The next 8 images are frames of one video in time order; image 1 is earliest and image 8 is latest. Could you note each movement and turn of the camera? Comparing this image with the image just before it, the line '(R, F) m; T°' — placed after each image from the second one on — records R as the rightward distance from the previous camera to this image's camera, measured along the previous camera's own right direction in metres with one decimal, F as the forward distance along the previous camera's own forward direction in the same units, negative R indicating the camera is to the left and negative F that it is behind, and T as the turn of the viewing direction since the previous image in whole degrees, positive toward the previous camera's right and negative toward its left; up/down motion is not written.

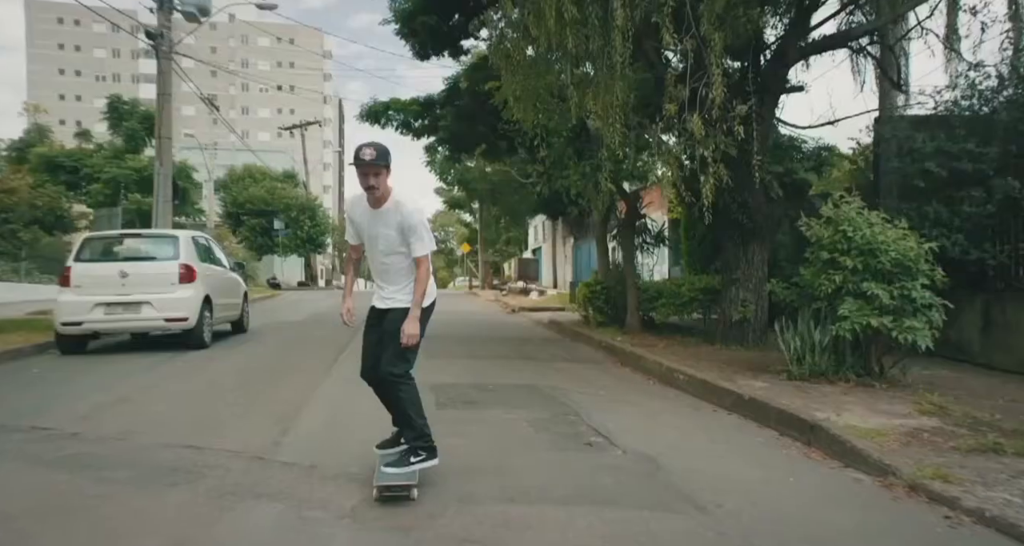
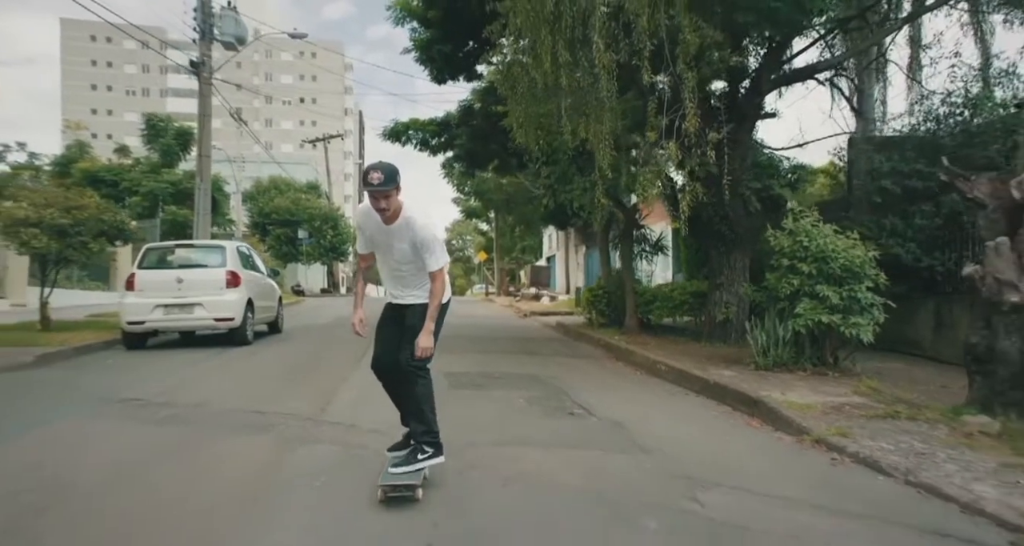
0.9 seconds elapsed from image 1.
(+0.2, -1.2) m; -2°
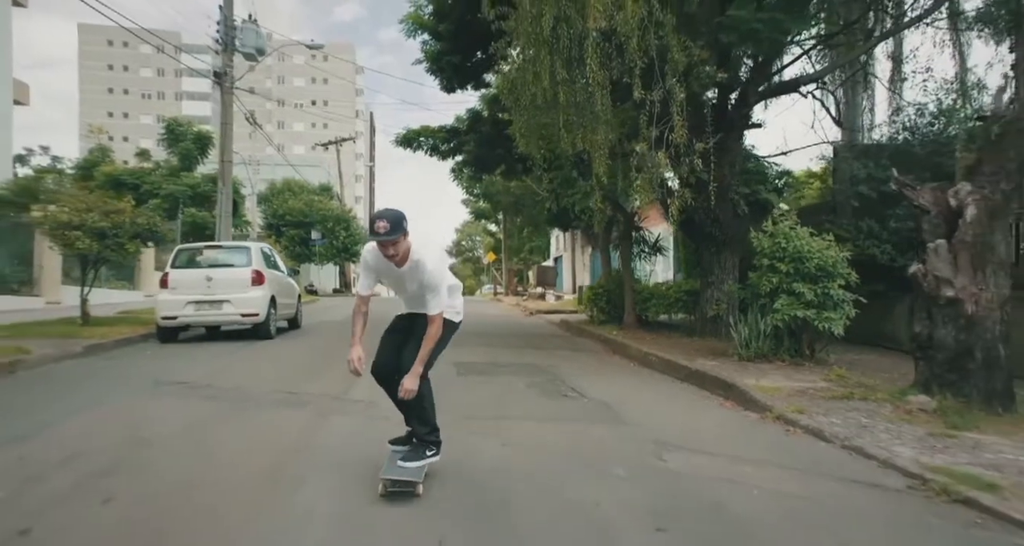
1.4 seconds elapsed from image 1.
(+0.1, -0.8) m; -1°
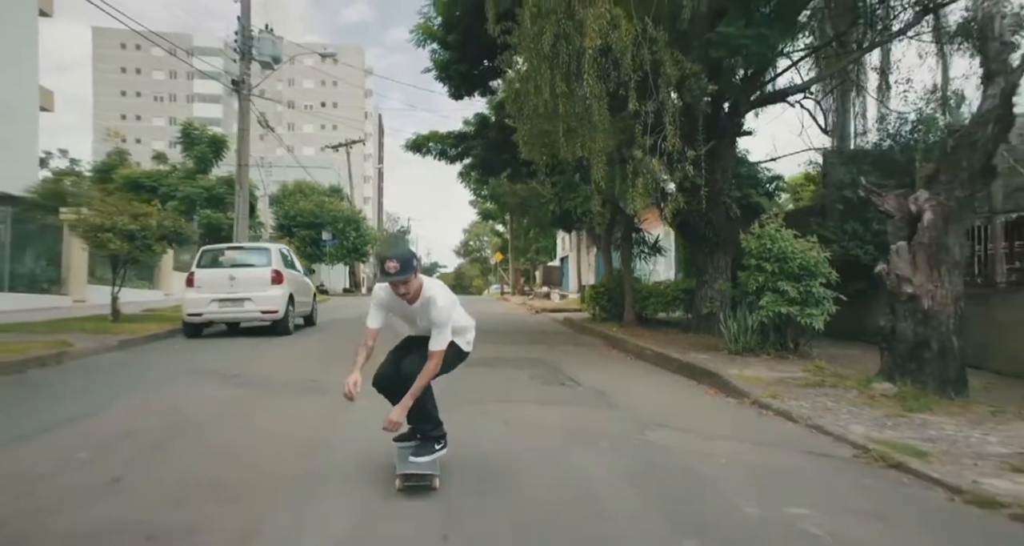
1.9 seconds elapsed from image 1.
(+0.1, -0.7) m; -1°
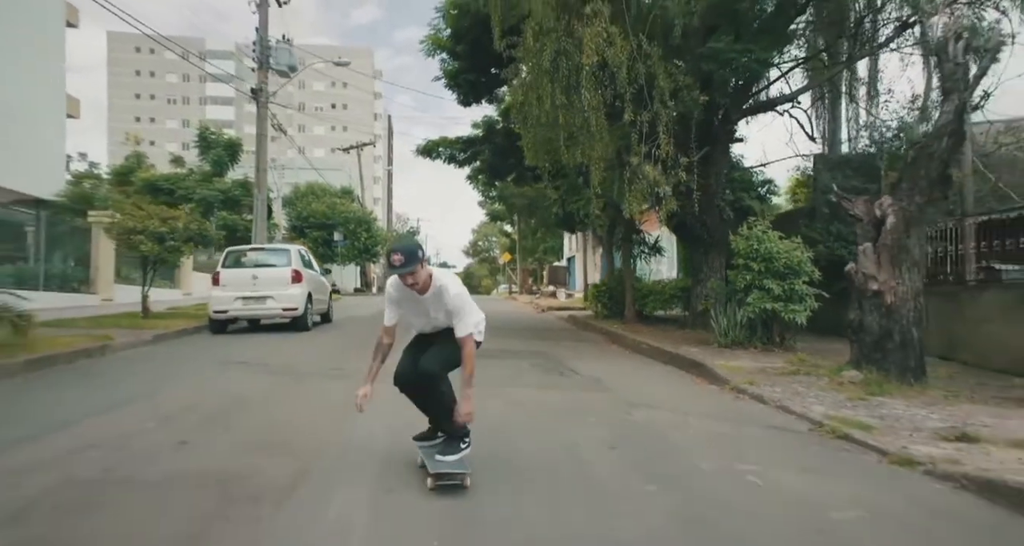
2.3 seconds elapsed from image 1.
(+0.1, -0.8) m; -1°
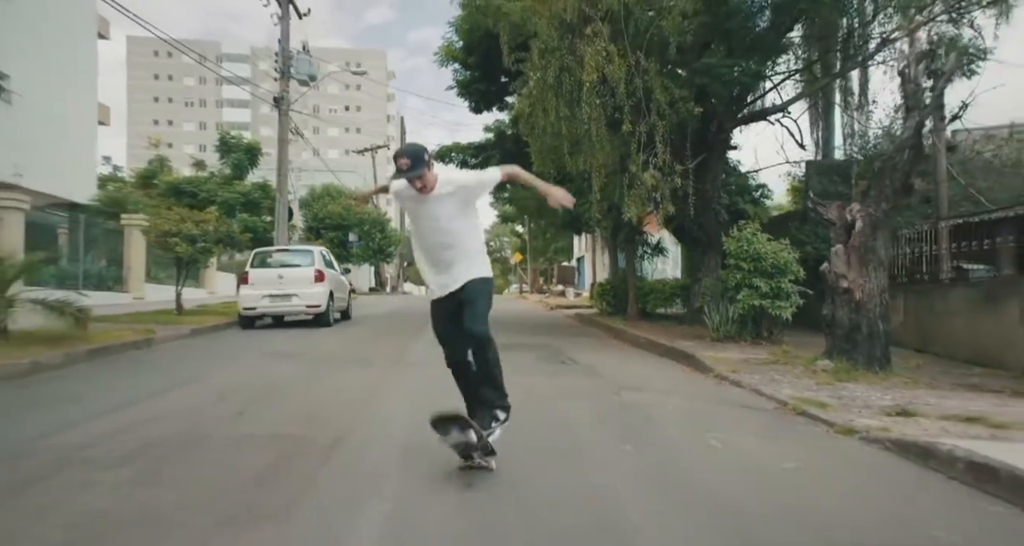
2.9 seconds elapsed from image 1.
(+0.1, -0.9) m; -1°
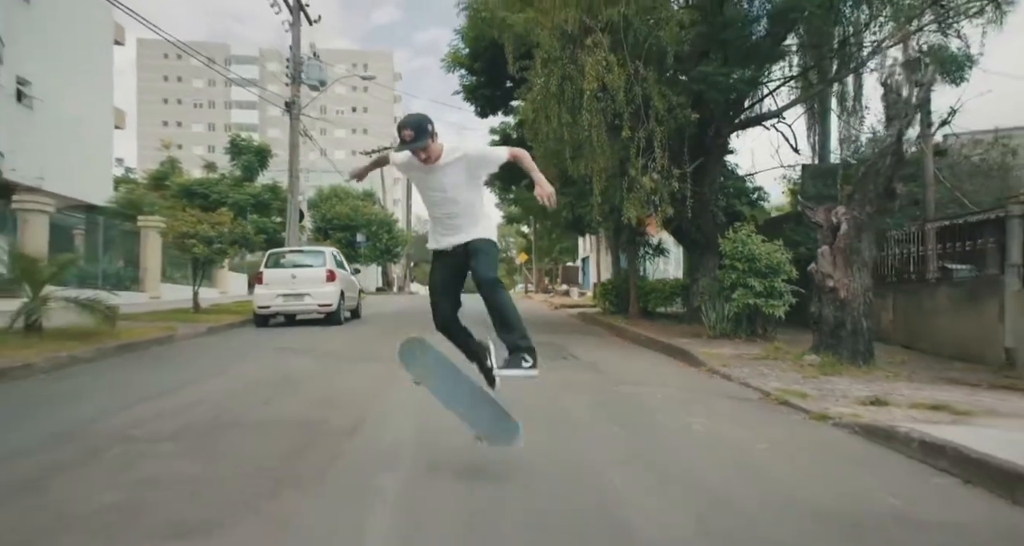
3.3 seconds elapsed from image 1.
(0.0, -0.5) m; -1°
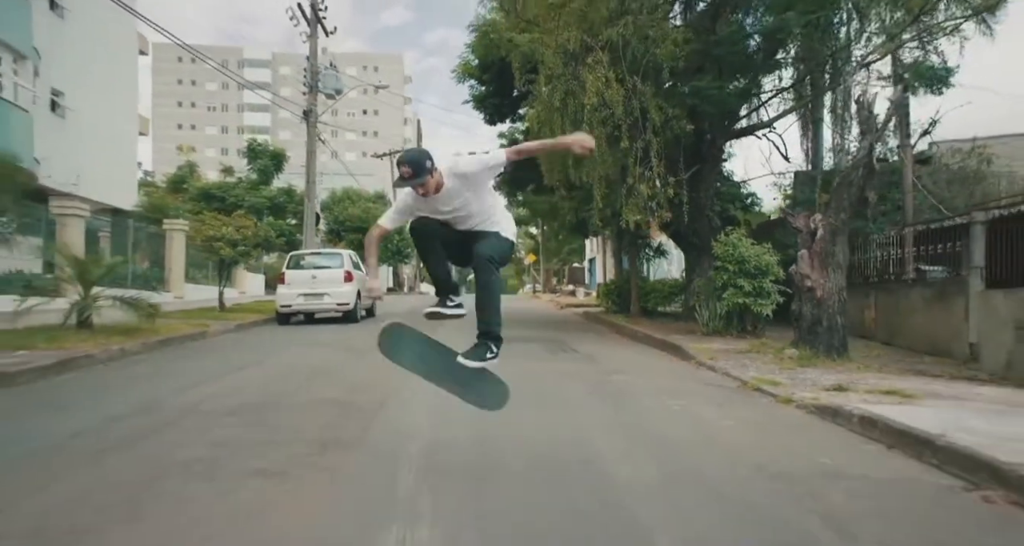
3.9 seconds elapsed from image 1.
(+0.1, -0.9) m; -1°
